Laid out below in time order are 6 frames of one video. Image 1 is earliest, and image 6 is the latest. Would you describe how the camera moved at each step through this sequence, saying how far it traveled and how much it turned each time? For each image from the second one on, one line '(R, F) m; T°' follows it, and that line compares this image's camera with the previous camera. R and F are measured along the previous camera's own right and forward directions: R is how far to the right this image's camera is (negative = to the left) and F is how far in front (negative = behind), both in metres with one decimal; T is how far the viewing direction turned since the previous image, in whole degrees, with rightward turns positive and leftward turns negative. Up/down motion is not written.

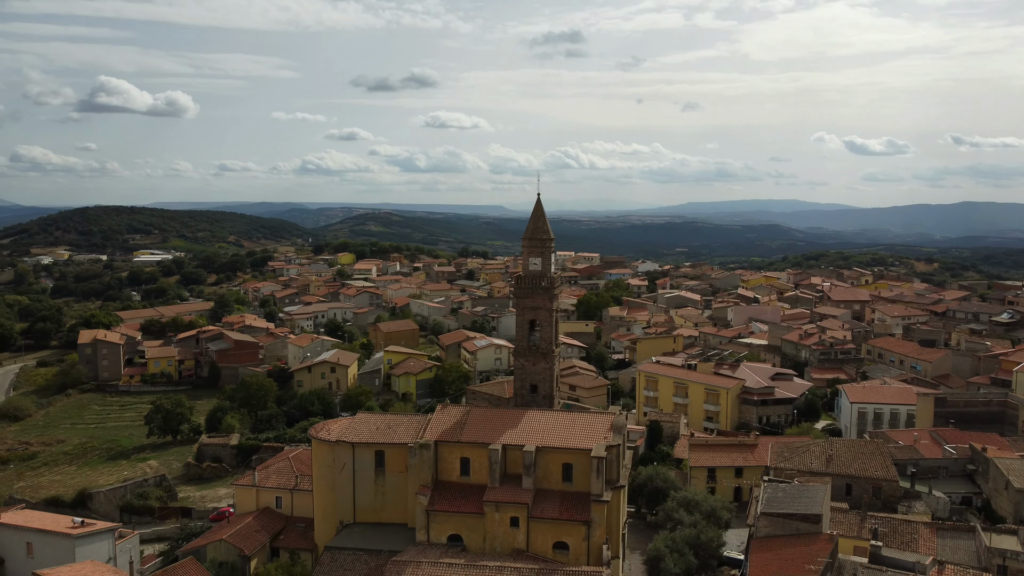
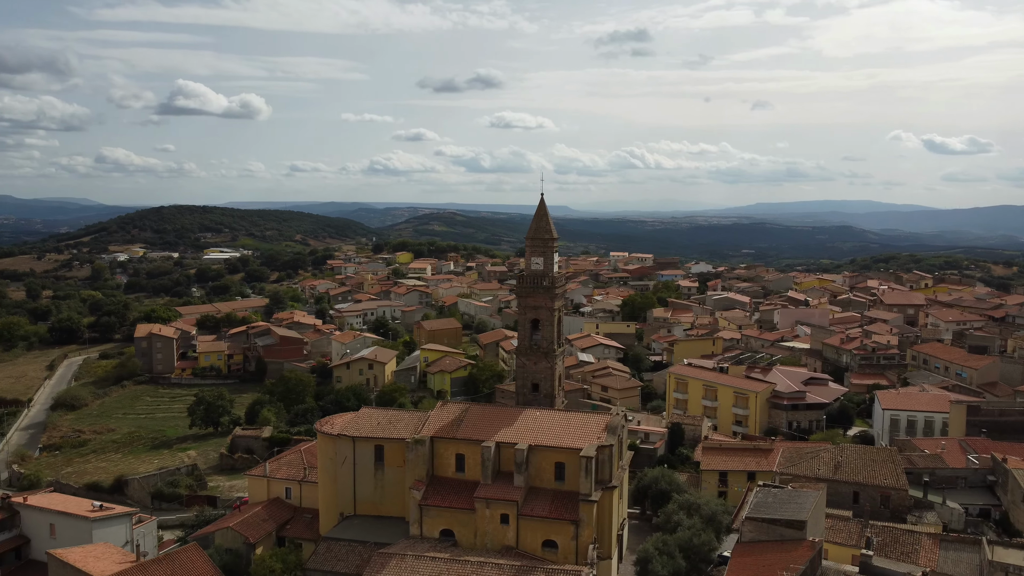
(+1.4, -0.1) m; -4°
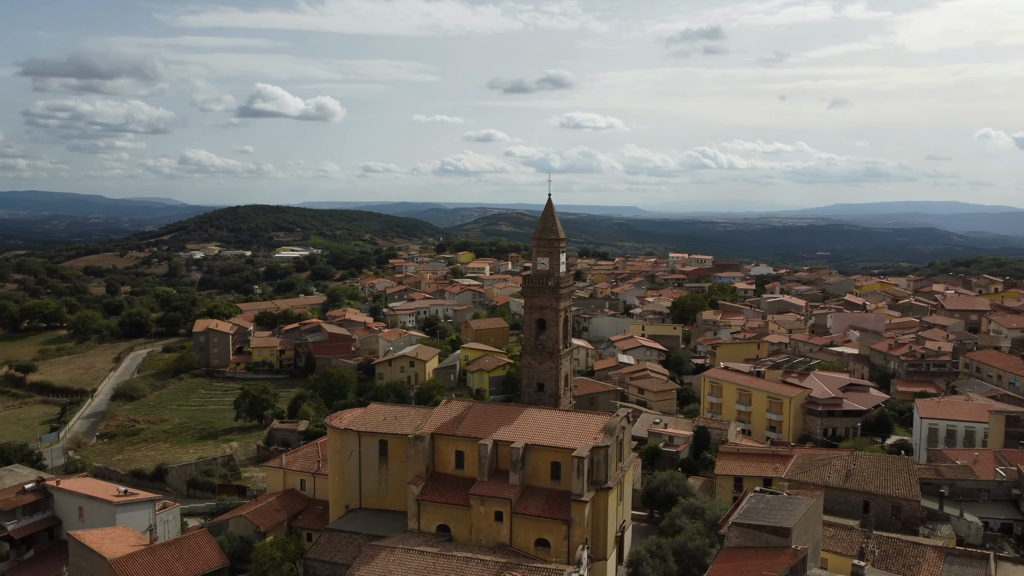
(+1.4, -0.1) m; -5°
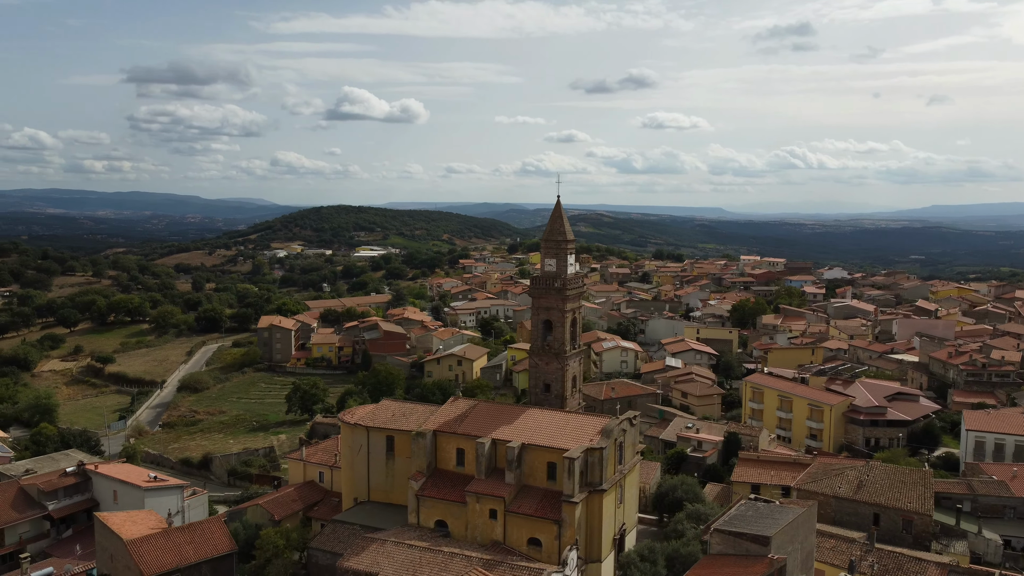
(+1.6, -0.1) m; -6°
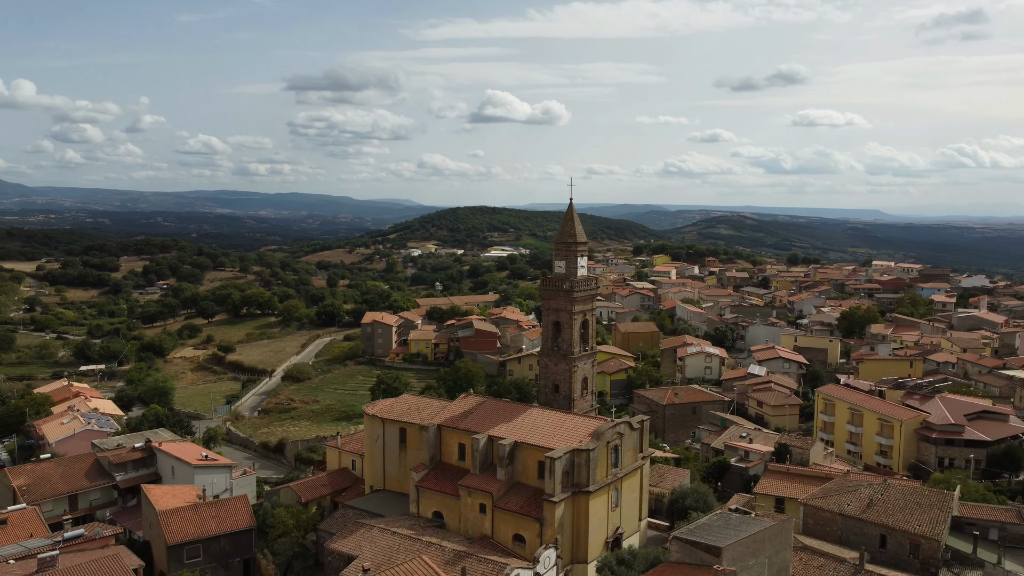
(+2.9, -0.1) m; -10°
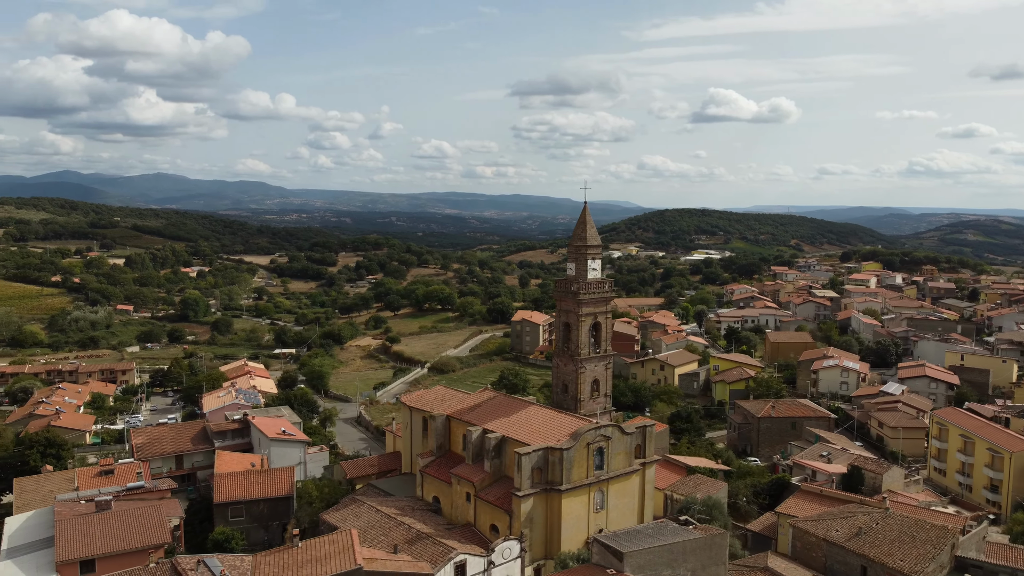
(+4.7, 0.0) m; -15°
